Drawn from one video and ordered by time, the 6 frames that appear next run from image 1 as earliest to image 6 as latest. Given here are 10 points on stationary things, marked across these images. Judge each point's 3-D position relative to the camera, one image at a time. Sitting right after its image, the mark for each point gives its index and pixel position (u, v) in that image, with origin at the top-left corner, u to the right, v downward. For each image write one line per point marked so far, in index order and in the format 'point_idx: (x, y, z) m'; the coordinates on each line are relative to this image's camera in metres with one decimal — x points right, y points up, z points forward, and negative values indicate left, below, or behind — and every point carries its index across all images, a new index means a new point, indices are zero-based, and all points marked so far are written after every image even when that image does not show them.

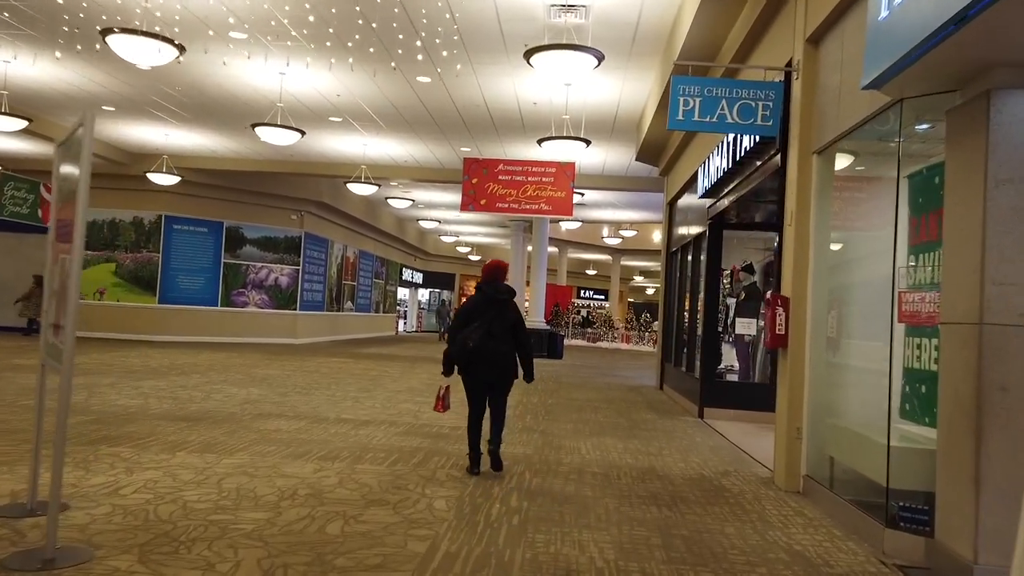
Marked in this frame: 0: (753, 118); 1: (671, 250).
0: (+1.8, +1.3, +5.5) m
1: (+2.9, +0.7, +13.0) m
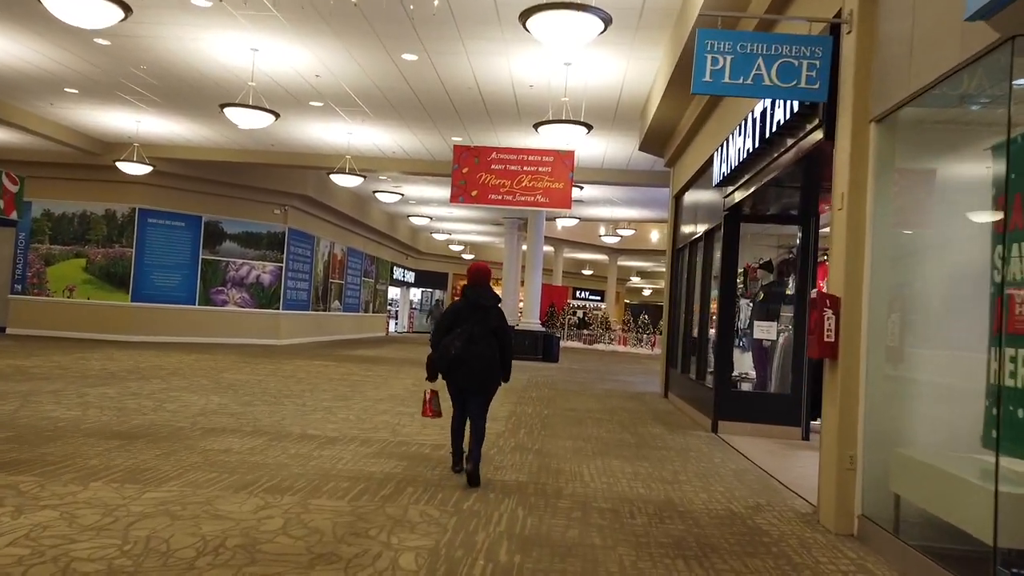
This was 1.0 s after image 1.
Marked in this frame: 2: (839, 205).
0: (+1.8, +1.3, +4.5) m
1: (+2.8, +0.7, +12.1) m
2: (+2.0, +0.5, +4.5) m
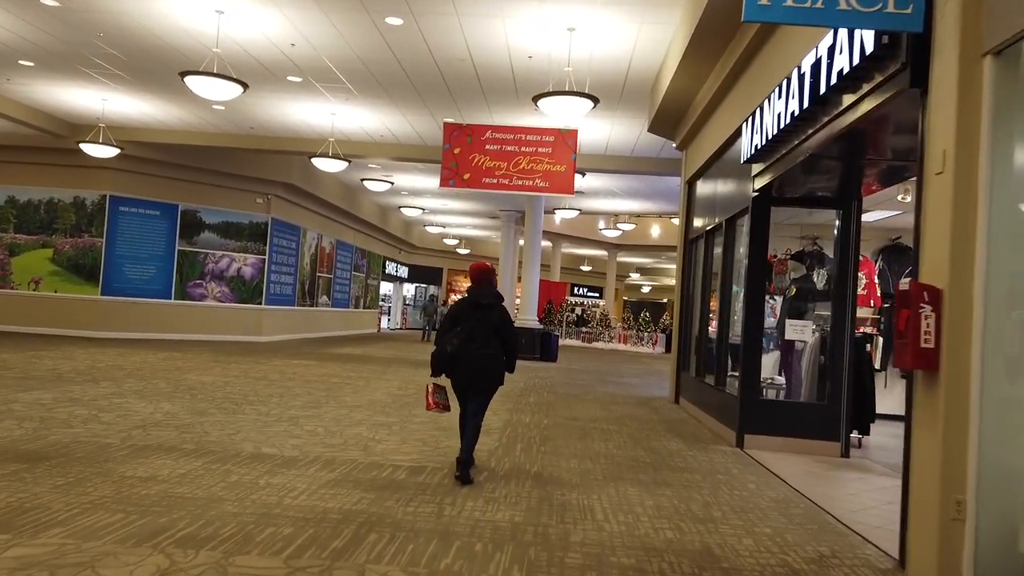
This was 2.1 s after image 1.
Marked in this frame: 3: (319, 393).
0: (+1.8, +1.4, +3.5) m
1: (+2.7, +0.8, +11.0) m
2: (+2.0, +0.6, +3.4) m
3: (-2.4, -1.3, +8.9) m
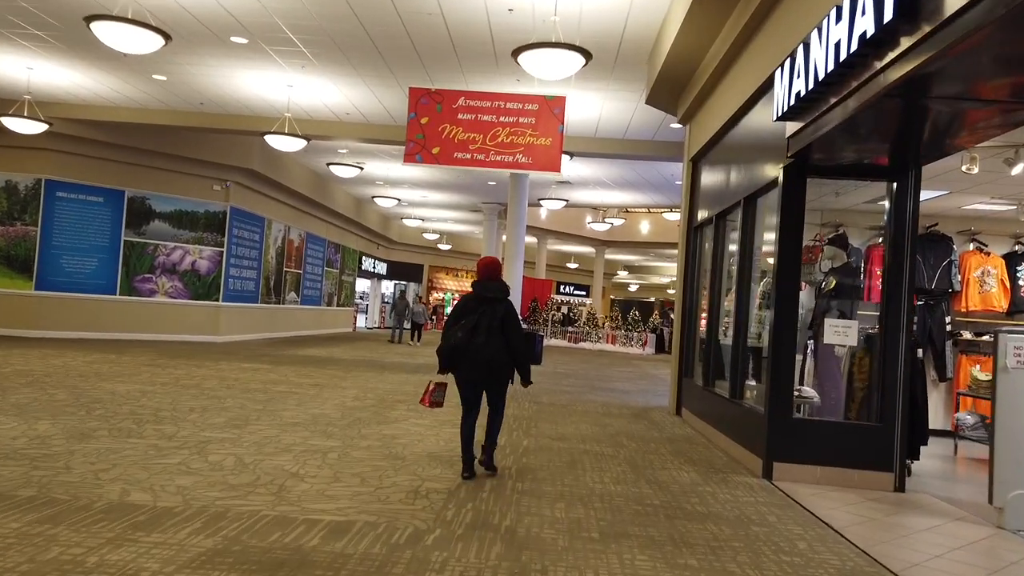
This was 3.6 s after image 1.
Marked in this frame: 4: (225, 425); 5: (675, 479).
0: (+1.6, +1.4, +2.0) m
1: (+2.4, +0.8, +9.6) m
2: (+1.8, +0.6, +2.0) m
3: (-2.6, -1.2, +7.4) m
4: (-2.5, -1.2, +6.2) m
5: (+1.2, -1.4, +5.3) m
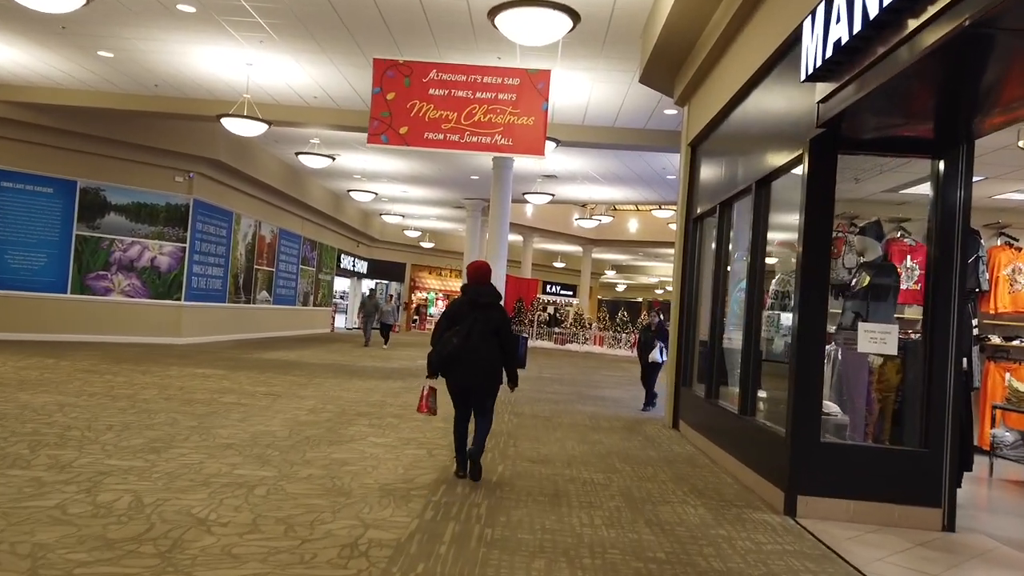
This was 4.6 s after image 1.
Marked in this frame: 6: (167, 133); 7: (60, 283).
0: (+1.5, +1.4, +1.1) m
1: (+2.2, +0.9, +8.7) m
2: (+1.7, +0.6, +1.0) m
3: (-2.9, -1.2, +6.3) m
4: (-2.7, -1.2, +5.2) m
5: (+1.0, -1.4, +4.4) m
6: (-7.1, +3.2, +15.0) m
7: (-8.9, +0.1, +14.2) m
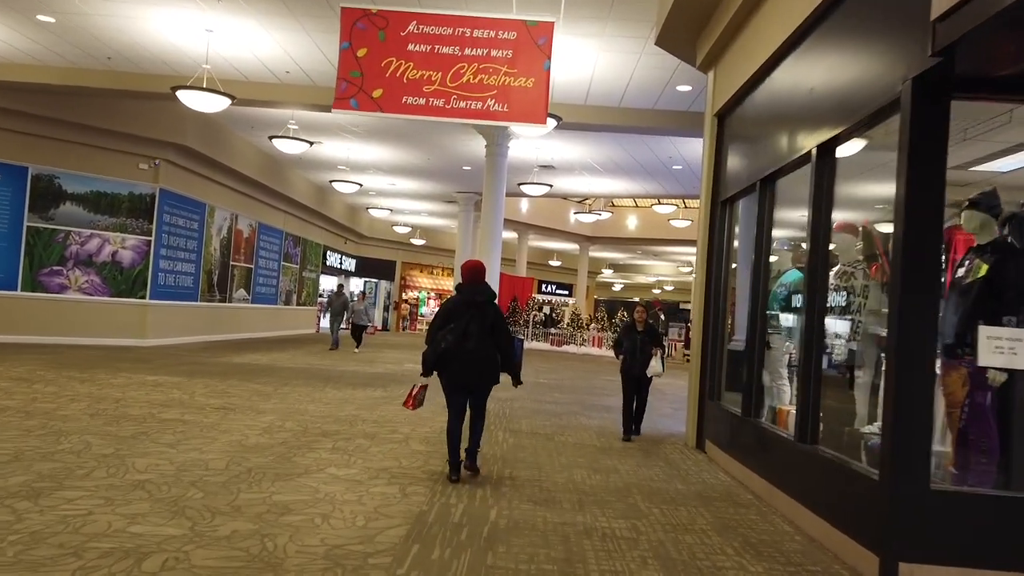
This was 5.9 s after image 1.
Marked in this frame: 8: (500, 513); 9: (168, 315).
0: (+1.5, +1.5, -0.1) m
1: (+2.1, +0.9, +7.4) m
2: (+1.7, +0.7, -0.2) m
3: (-2.9, -1.1, +5.1) m
4: (-2.7, -1.1, +3.9) m
5: (+1.0, -1.3, +3.1) m
6: (-7.2, +3.3, +13.7) m
7: (-9.0, +0.2, +12.9) m
8: (-0.1, -1.3, +4.1) m
9: (-7.3, -0.6, +15.3) m
